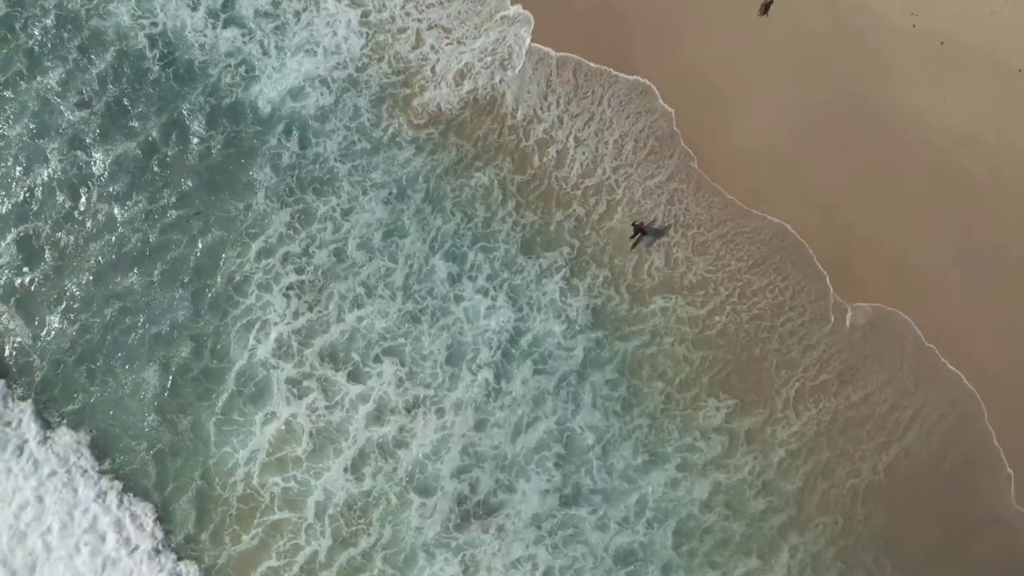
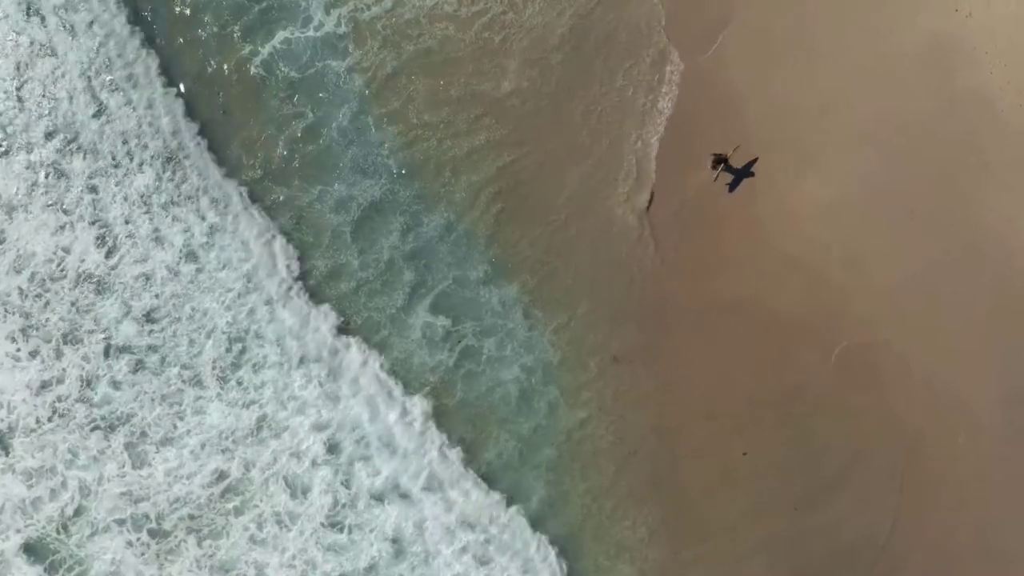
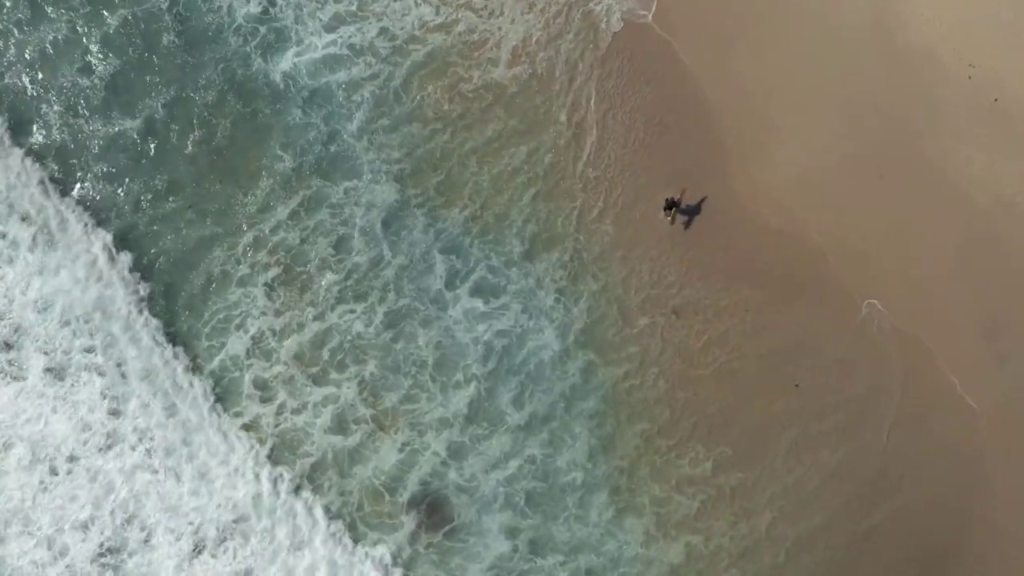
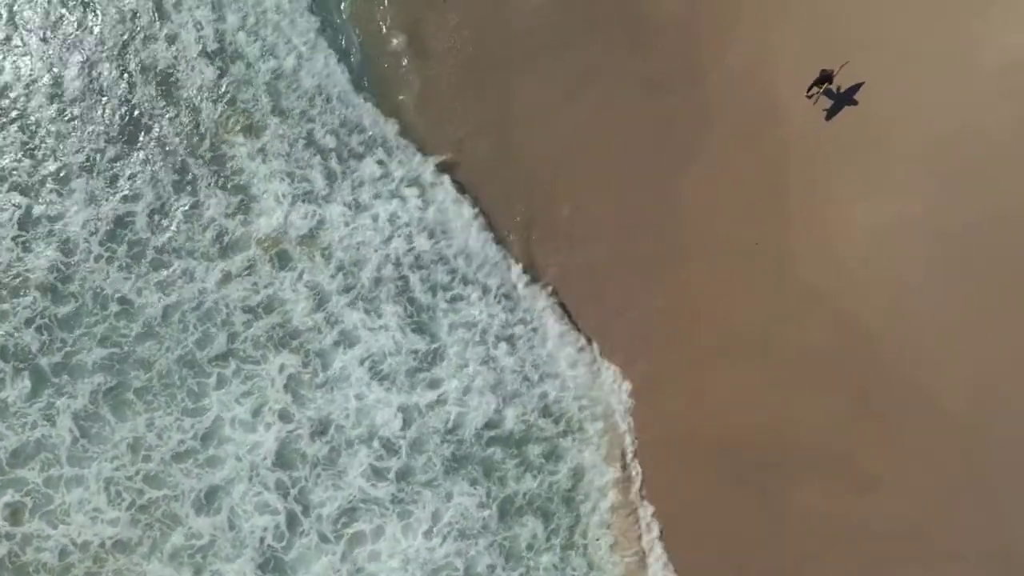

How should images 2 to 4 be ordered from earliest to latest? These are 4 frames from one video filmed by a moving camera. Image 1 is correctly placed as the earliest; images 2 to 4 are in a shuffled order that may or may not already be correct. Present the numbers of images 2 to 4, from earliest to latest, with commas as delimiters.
3, 2, 4
